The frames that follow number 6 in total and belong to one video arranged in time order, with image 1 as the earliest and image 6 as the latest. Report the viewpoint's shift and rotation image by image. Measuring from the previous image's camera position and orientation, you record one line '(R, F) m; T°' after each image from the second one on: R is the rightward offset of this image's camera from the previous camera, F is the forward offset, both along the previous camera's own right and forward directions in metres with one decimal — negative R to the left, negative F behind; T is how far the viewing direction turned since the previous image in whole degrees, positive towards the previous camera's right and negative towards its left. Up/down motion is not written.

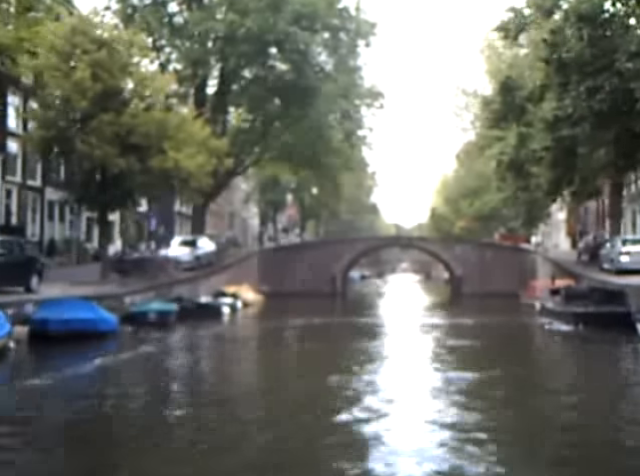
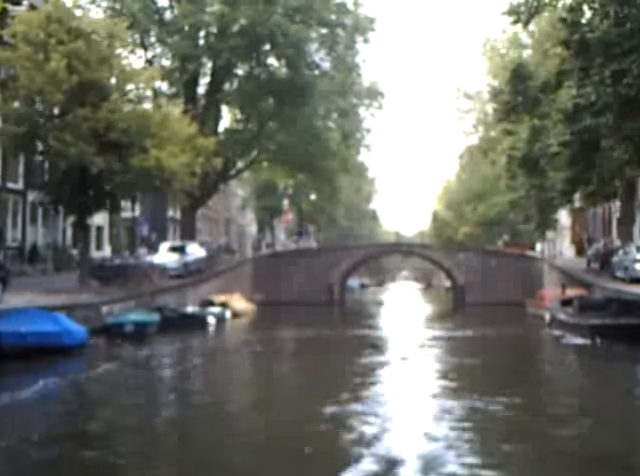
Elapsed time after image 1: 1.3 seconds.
(+0.2, +2.9) m; 0°
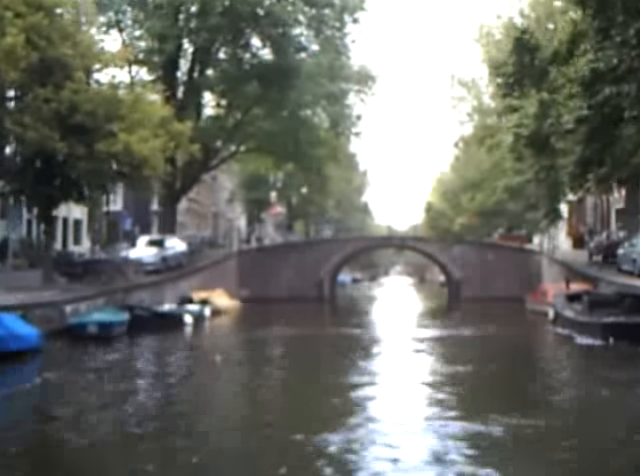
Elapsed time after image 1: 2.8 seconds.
(+0.2, +3.0) m; 0°
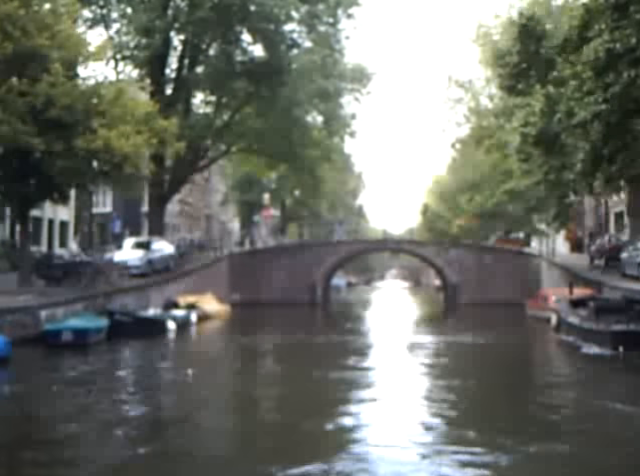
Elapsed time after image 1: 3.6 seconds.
(+0.1, +1.7) m; 0°
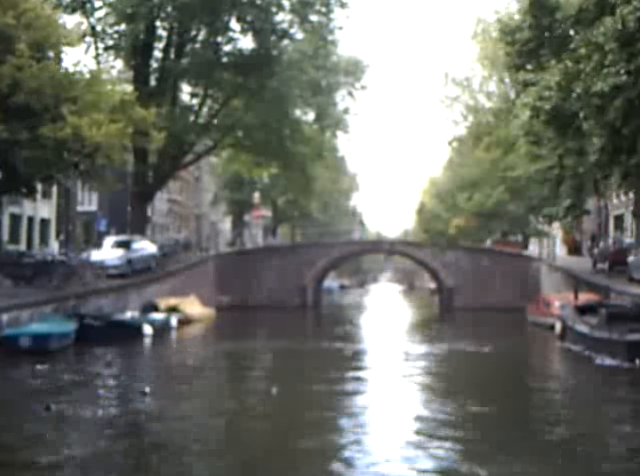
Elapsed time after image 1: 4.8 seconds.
(+0.2, +2.4) m; 0°
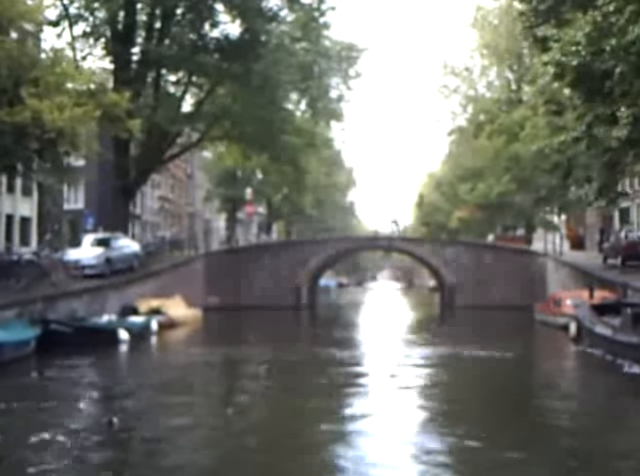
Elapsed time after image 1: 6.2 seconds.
(+0.2, +2.9) m; 0°
